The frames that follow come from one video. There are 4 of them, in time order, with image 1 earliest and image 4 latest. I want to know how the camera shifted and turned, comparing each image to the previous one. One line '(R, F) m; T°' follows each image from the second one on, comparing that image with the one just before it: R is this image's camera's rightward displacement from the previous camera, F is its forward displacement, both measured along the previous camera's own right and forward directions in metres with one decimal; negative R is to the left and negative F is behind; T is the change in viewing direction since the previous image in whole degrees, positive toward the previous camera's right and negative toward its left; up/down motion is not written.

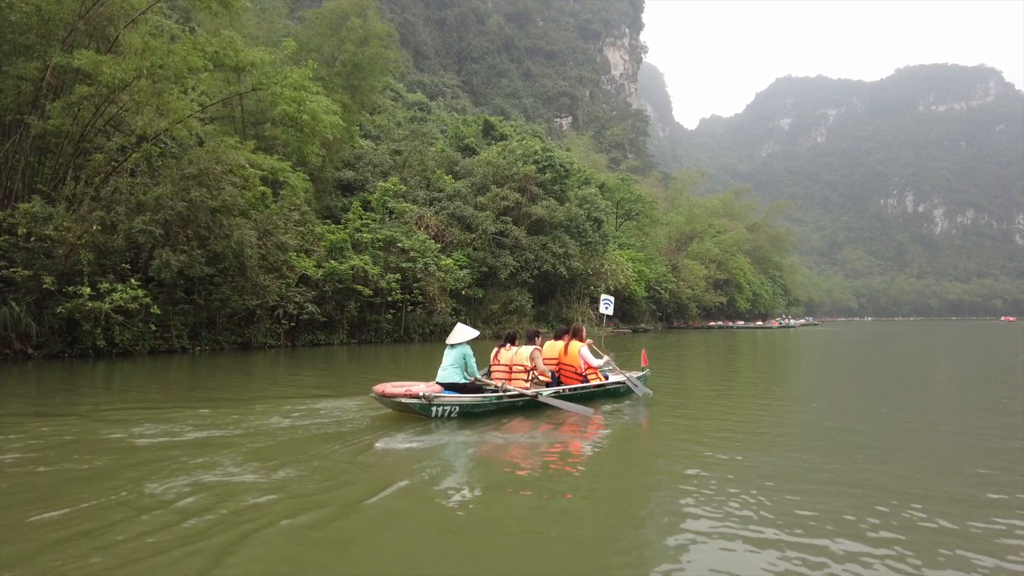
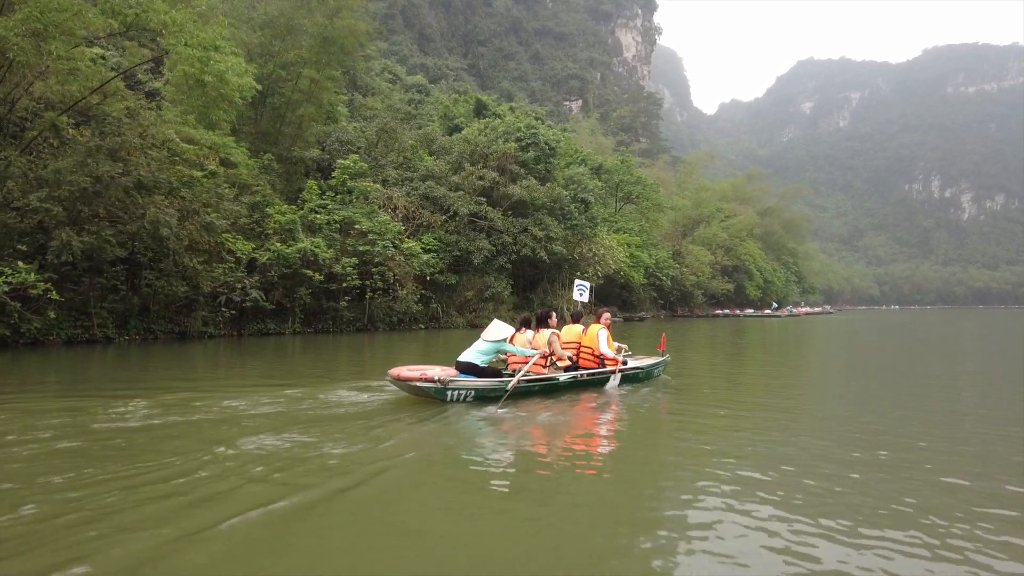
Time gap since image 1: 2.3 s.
(+1.4, +1.3) m; -2°
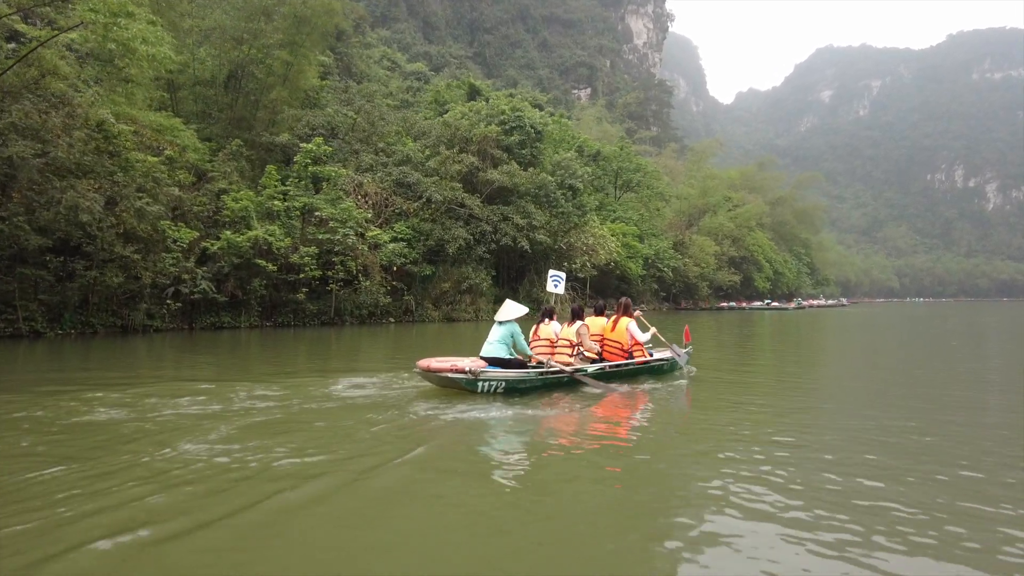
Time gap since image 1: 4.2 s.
(+1.1, +1.1) m; -1°
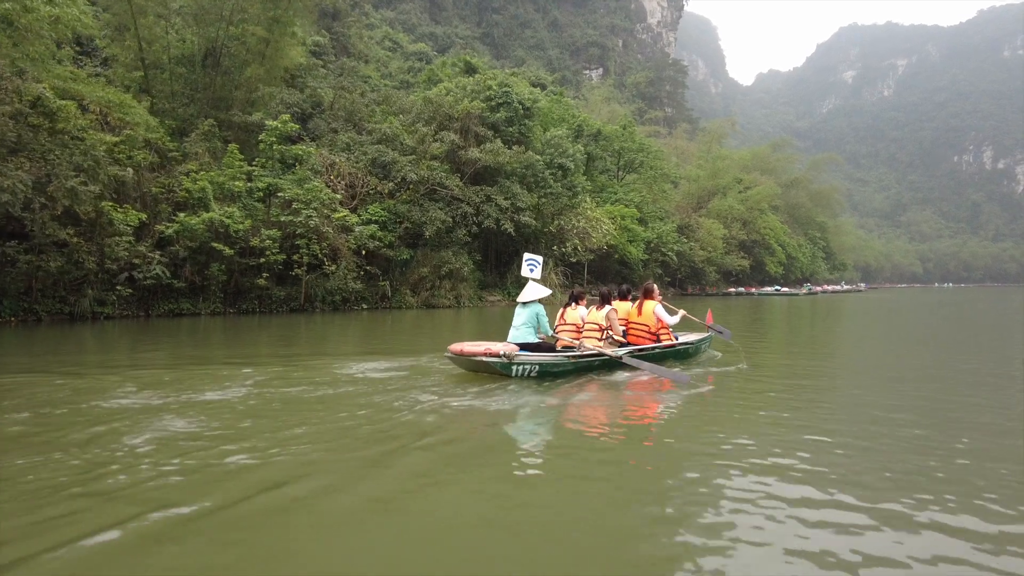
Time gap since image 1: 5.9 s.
(+1.0, +0.9) m; -2°
